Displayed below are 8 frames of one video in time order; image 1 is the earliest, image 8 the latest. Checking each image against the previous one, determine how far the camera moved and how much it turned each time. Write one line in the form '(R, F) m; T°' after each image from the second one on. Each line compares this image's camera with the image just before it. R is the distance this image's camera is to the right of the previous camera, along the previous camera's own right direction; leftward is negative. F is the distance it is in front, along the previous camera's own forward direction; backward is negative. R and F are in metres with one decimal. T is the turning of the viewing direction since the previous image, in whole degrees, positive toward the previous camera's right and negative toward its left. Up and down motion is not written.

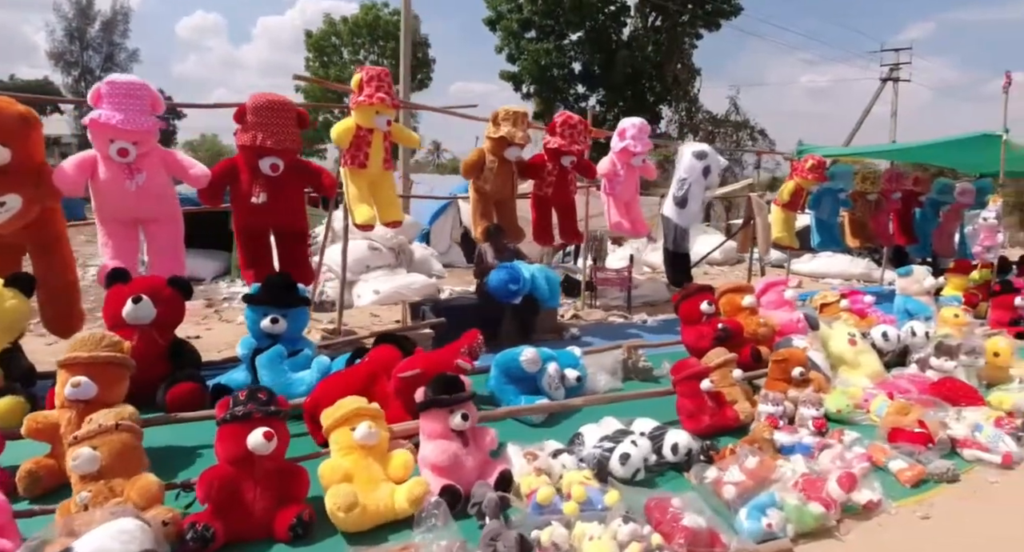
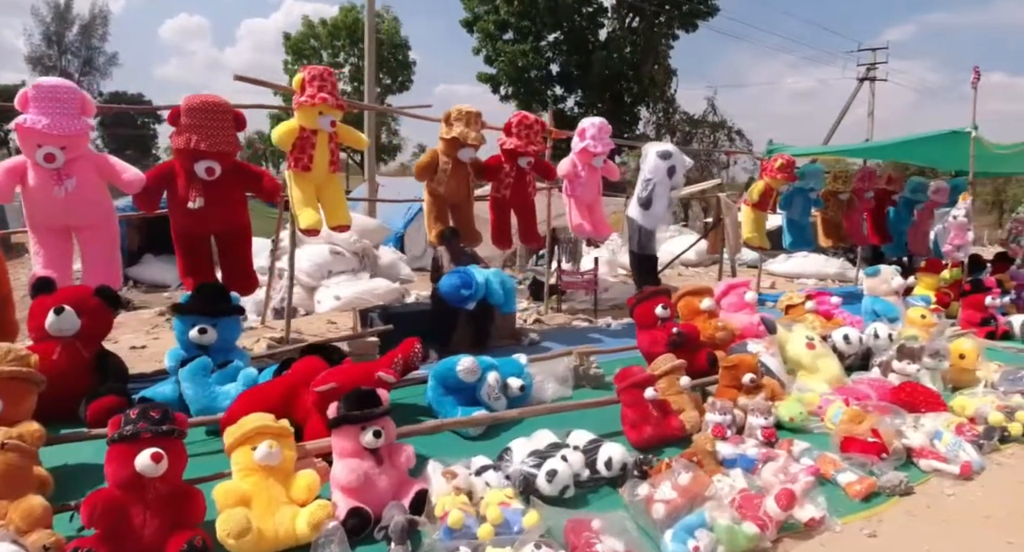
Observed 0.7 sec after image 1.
(+0.2, +0.2) m; +1°
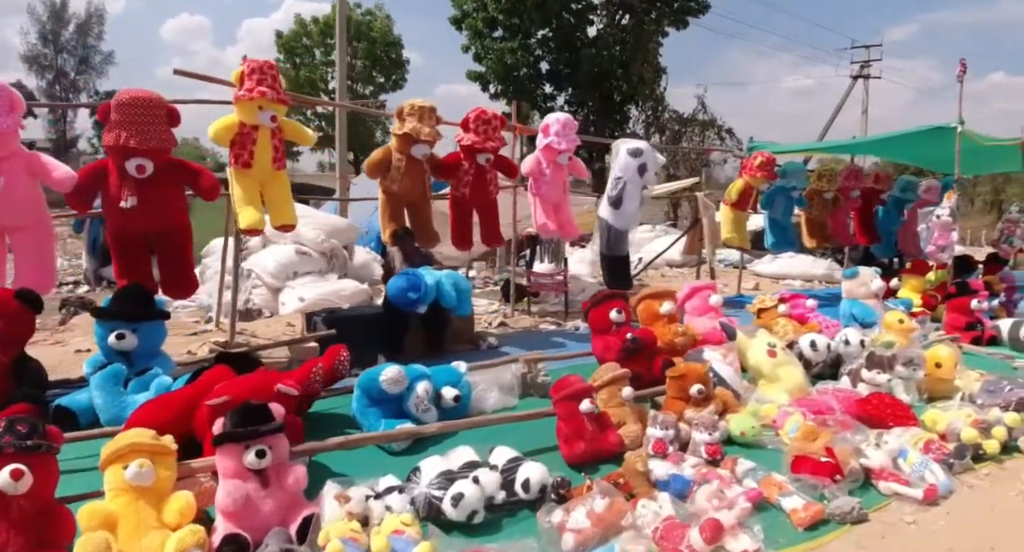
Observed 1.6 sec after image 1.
(+0.3, +0.2) m; 0°
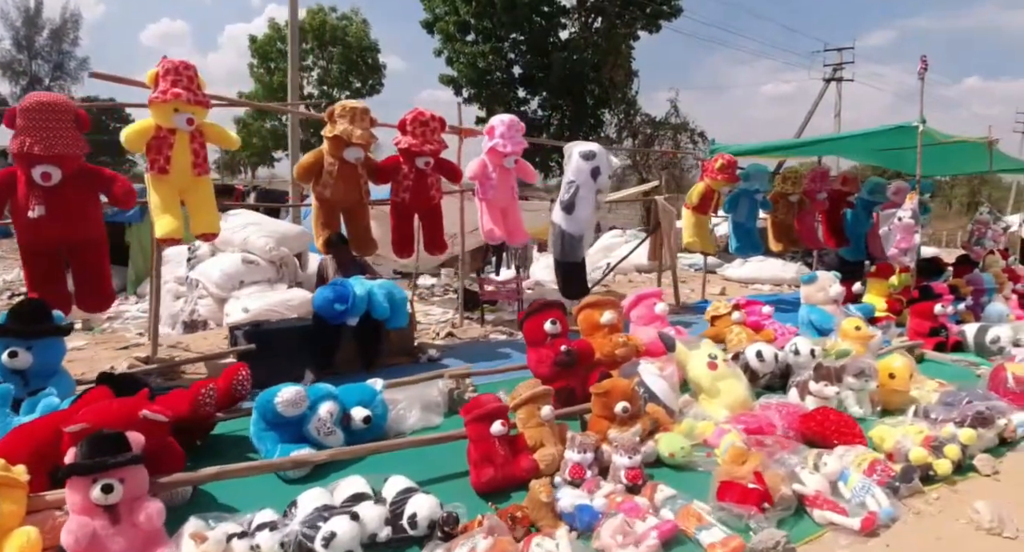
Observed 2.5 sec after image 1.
(+0.3, +0.2) m; +1°
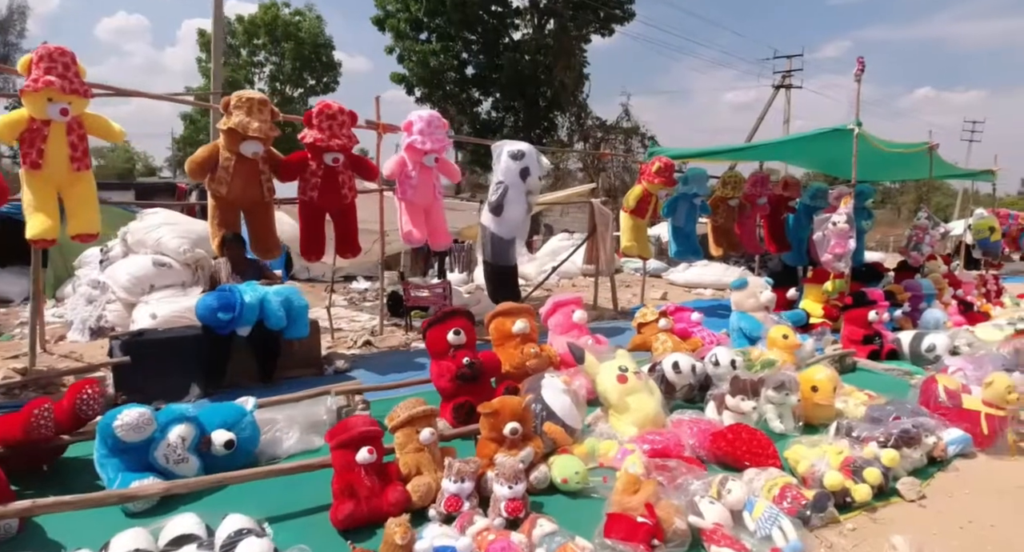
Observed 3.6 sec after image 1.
(+0.3, +0.3) m; +3°
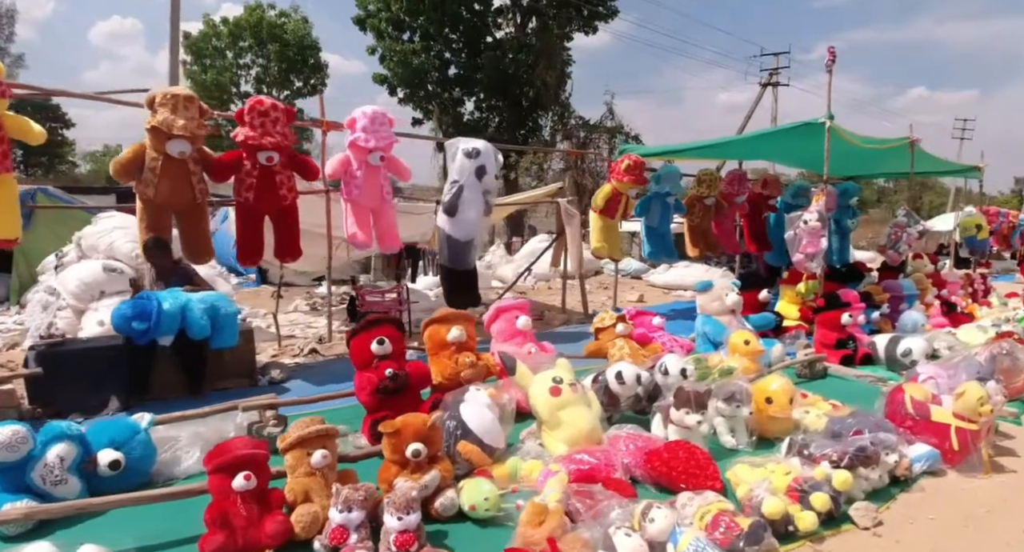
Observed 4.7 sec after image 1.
(+0.3, +0.3) m; 0°
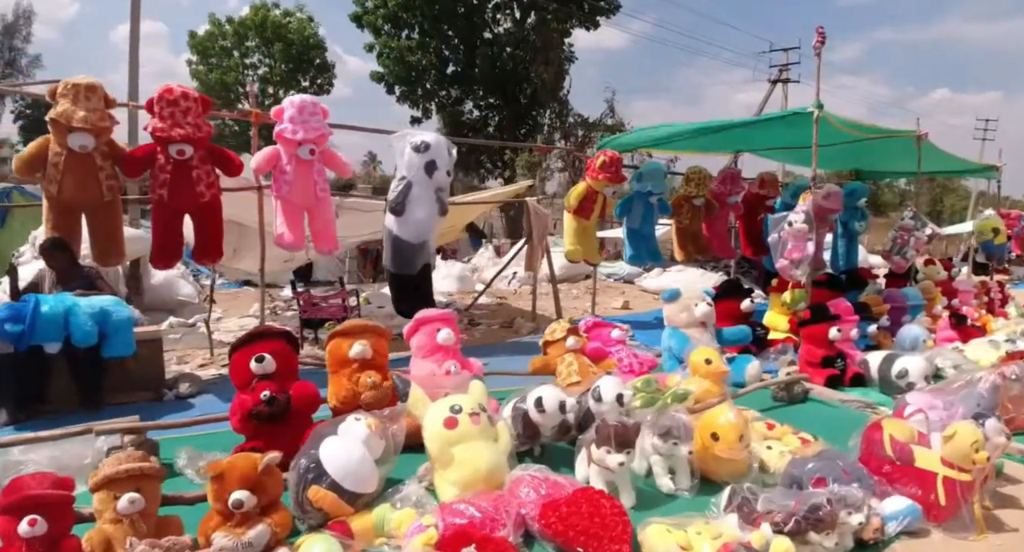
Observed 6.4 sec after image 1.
(+0.4, +0.5) m; -1°
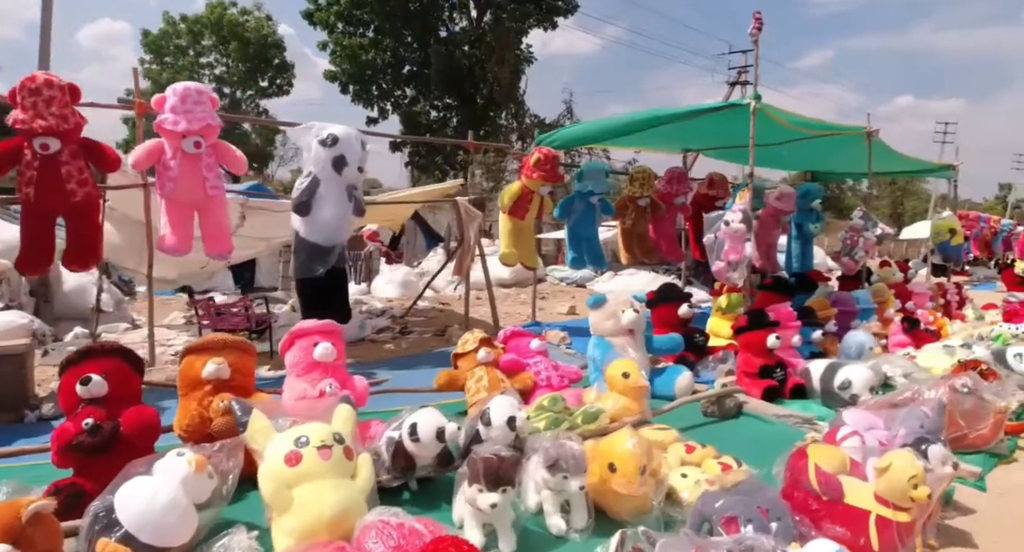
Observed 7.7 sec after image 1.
(+0.3, +0.4) m; +2°
